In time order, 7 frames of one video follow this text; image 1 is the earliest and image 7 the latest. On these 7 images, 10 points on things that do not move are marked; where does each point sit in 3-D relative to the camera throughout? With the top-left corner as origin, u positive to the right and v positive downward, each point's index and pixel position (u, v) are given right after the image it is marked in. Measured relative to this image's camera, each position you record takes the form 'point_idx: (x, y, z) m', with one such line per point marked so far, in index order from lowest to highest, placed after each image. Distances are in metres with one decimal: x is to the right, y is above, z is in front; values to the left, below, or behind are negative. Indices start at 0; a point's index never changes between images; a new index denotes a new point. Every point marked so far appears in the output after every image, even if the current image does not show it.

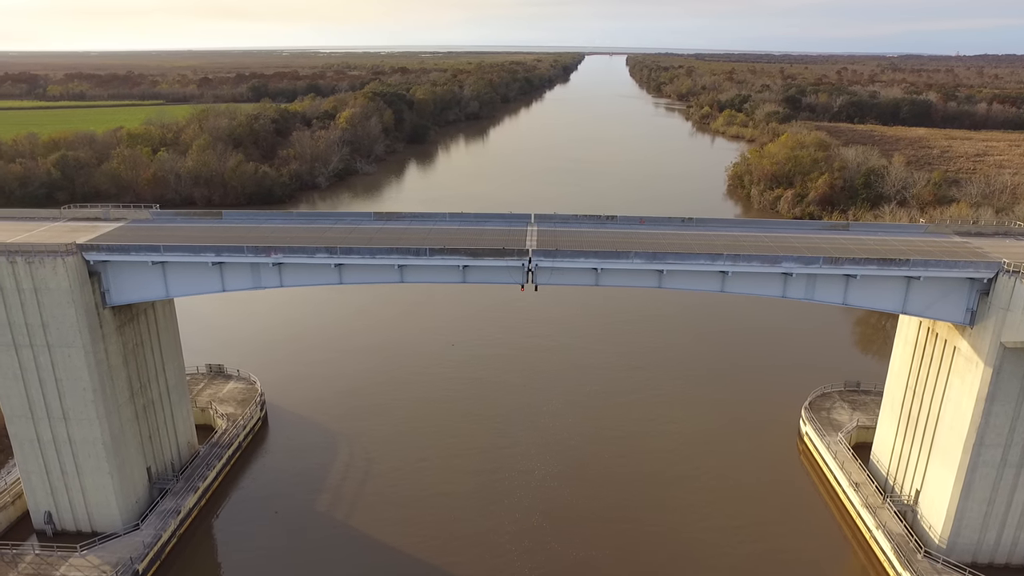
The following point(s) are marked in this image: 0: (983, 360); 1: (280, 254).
0: (+10.3, -1.6, +13.7) m
1: (-5.5, +0.8, +14.7) m
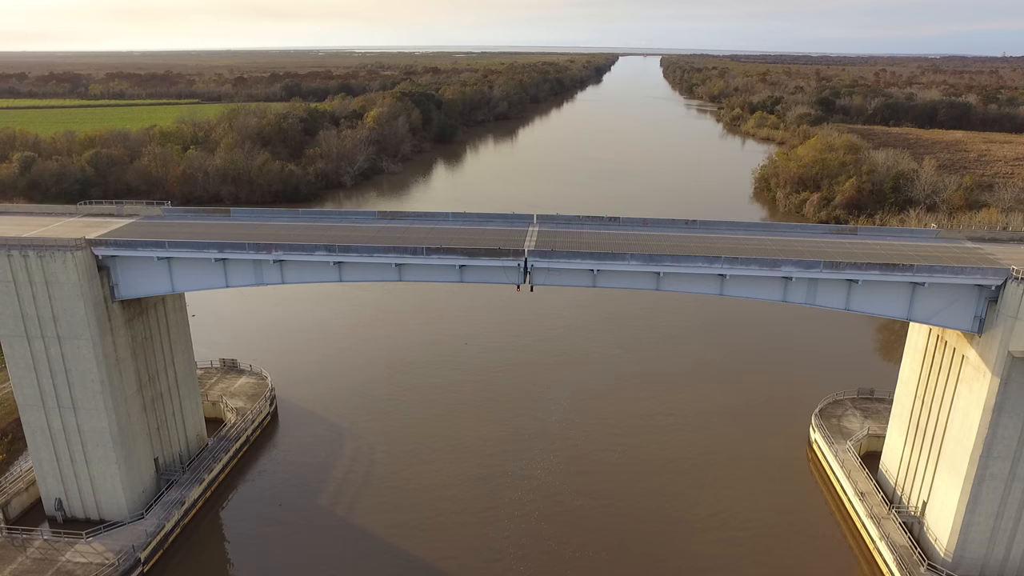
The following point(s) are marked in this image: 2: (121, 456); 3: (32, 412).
0: (+10.2, -1.8, +13.3) m
1: (-5.5, +0.9, +14.9) m
2: (-10.4, -4.5, +16.7) m
3: (-12.6, -3.3, +16.5) m
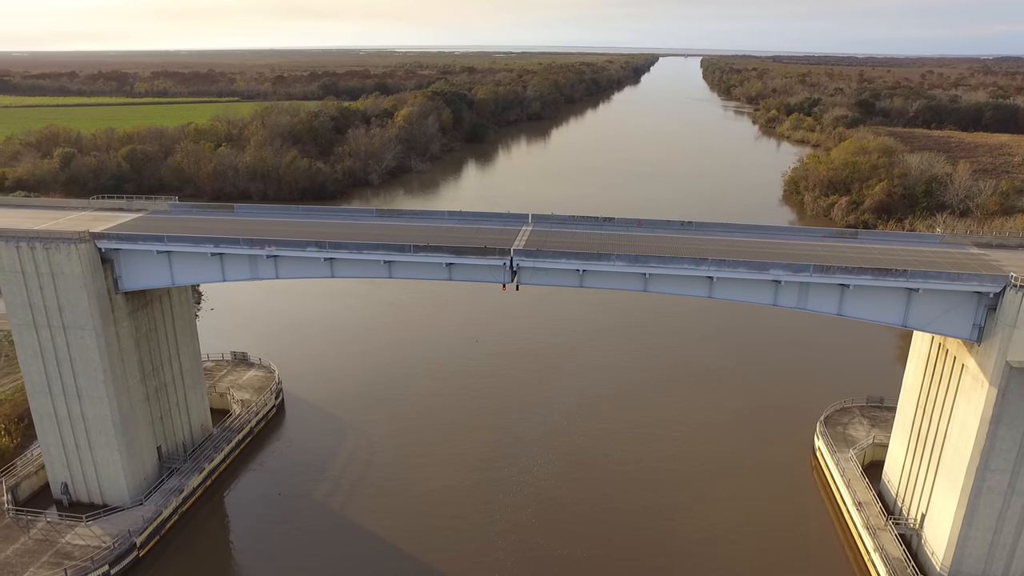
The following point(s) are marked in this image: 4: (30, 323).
0: (+9.8, -1.9, +12.9) m
1: (-5.8, +1.0, +15.1) m
2: (-10.6, -4.2, +17.2) m
3: (-12.8, -3.0, +17.1) m
4: (-12.5, -0.9, +16.3) m
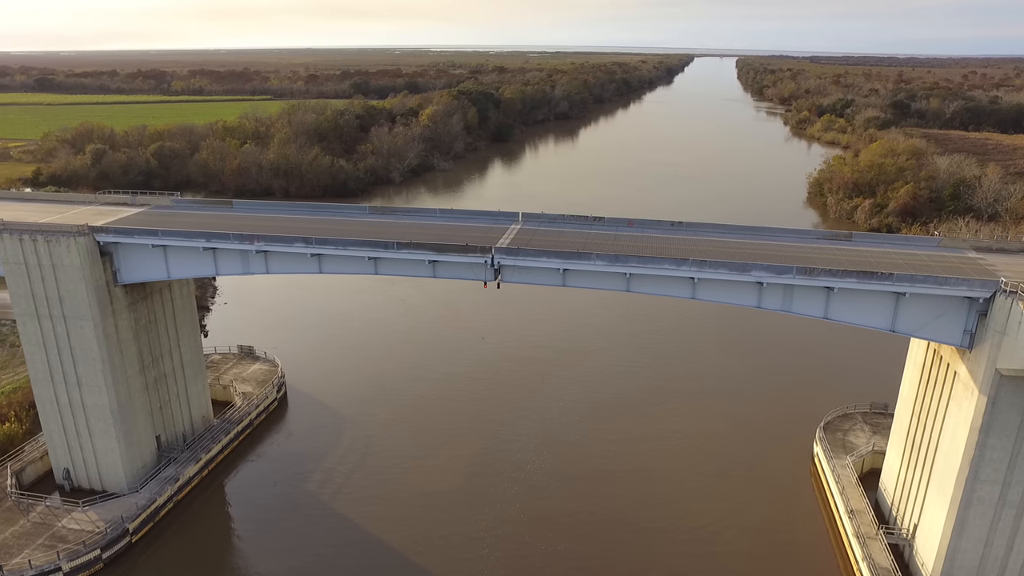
0: (+9.3, -2.0, +12.6) m
1: (-6.1, +1.1, +15.4) m
2: (-11.0, -4.0, +17.6) m
3: (-13.2, -2.8, +17.6) m
4: (-12.8, -0.7, +16.8) m
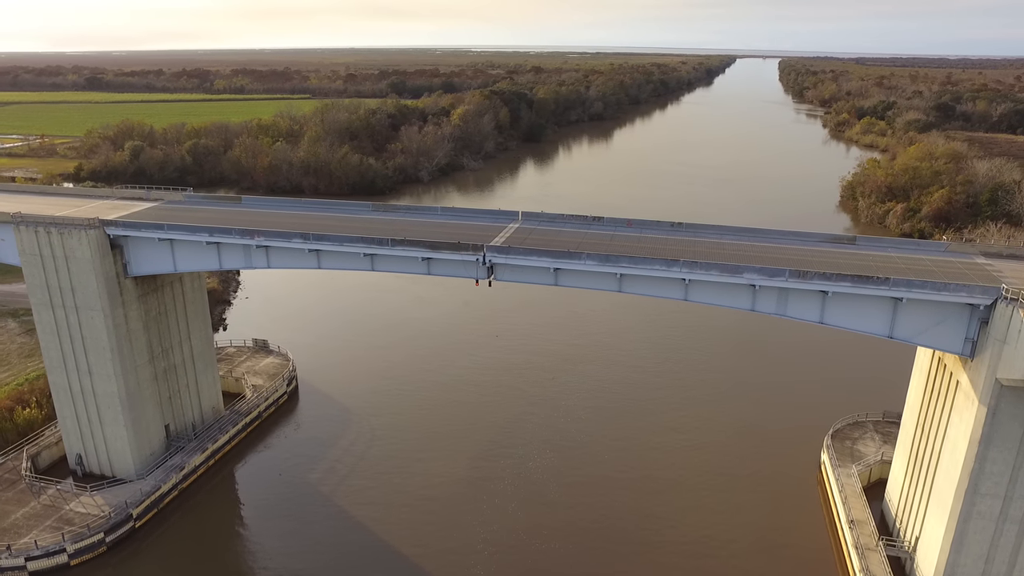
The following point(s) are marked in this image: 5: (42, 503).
0: (+9.0, -2.1, +12.2) m
1: (-6.2, +1.3, +15.7) m
2: (-11.0, -3.8, +18.1) m
3: (-13.2, -2.5, +18.2) m
4: (-12.9, -0.4, +17.4) m
5: (-13.1, -6.0, +17.6) m
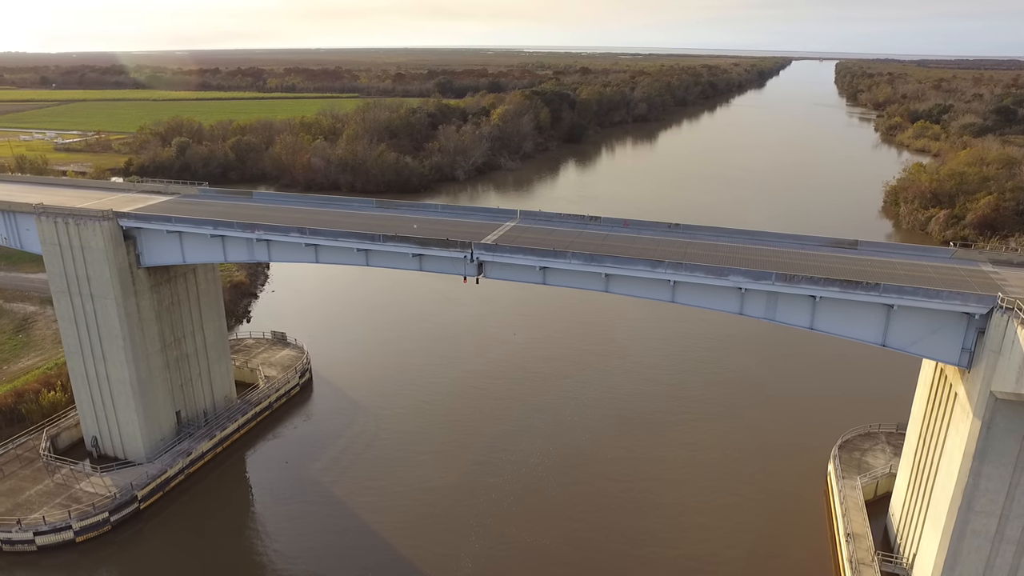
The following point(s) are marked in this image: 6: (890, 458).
0: (+8.6, -2.3, +11.7) m
1: (-6.3, +1.5, +16.1) m
2: (-11.1, -3.5, +18.8) m
3: (-13.3, -2.1, +19.1) m
4: (-12.9, -0.1, +18.2) m
5: (-13.3, -5.7, +18.5) m
6: (+11.7, -5.3, +19.5) m
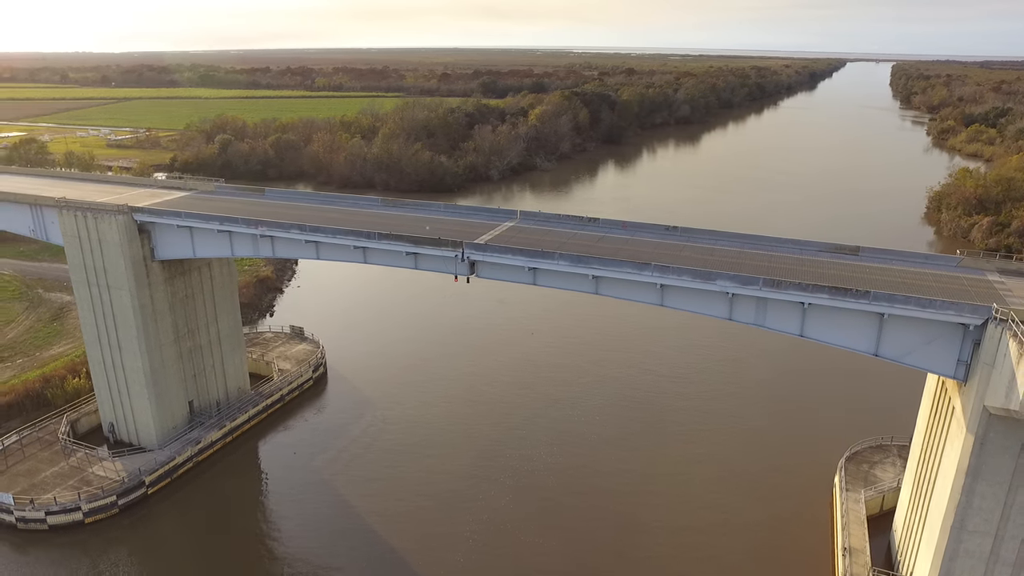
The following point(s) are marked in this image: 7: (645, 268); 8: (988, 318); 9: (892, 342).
0: (+8.2, -2.5, +11.3) m
1: (-6.4, +1.6, +16.5) m
2: (-11.1, -3.3, +19.5) m
3: (-13.2, -1.9, +19.9) m
4: (-12.9, +0.2, +19.0) m
5: (-13.4, -5.4, +19.3) m
6: (+11.7, -5.5, +18.9) m
7: (+2.7, +0.4, +12.7) m
8: (+8.3, -0.5, +10.9) m
9: (+7.3, -1.1, +12.1) m
